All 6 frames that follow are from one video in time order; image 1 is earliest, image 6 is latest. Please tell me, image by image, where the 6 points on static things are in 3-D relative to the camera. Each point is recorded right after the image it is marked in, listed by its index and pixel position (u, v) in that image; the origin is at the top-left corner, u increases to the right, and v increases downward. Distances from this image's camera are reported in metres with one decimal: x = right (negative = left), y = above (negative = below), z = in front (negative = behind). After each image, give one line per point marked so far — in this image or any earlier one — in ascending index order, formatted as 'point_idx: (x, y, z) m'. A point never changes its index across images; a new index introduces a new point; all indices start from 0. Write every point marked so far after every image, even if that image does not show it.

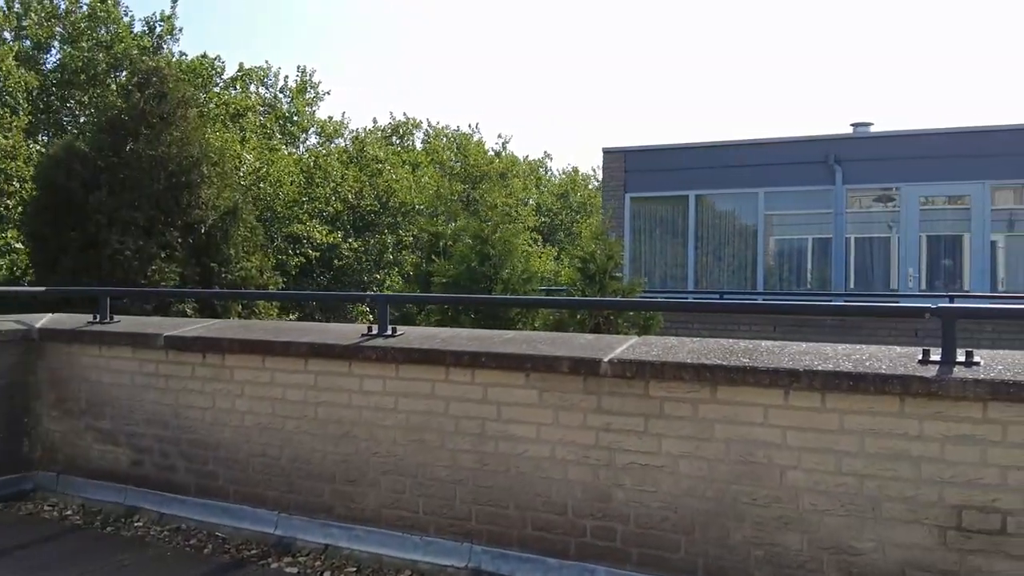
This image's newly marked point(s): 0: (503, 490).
0: (0.0, -0.5, +2.4) m
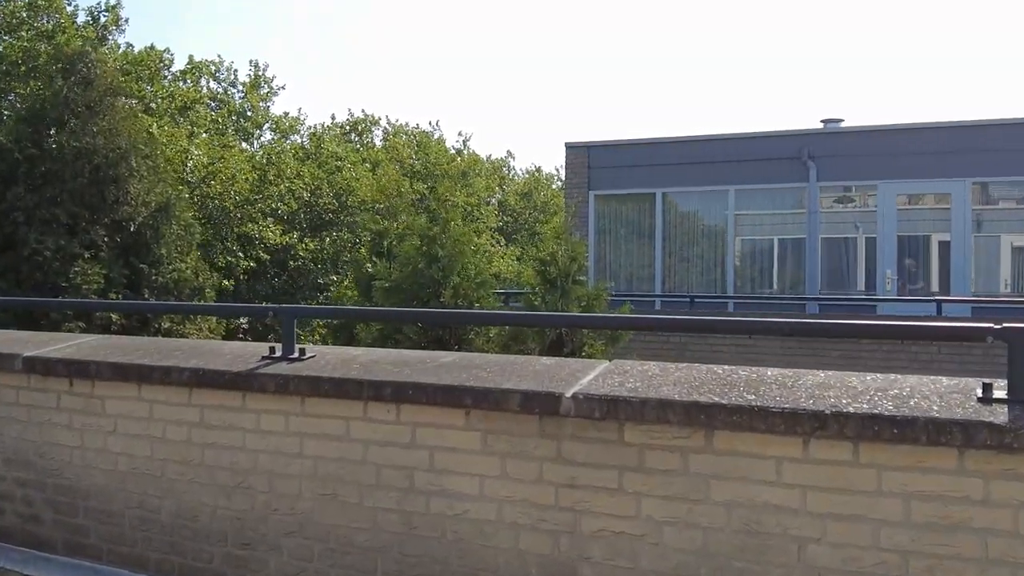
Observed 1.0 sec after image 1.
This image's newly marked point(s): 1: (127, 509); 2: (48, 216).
0: (-0.1, -0.5, +1.9) m
1: (-0.9, -0.5, +2.3) m
2: (-3.4, +0.5, +7.0) m
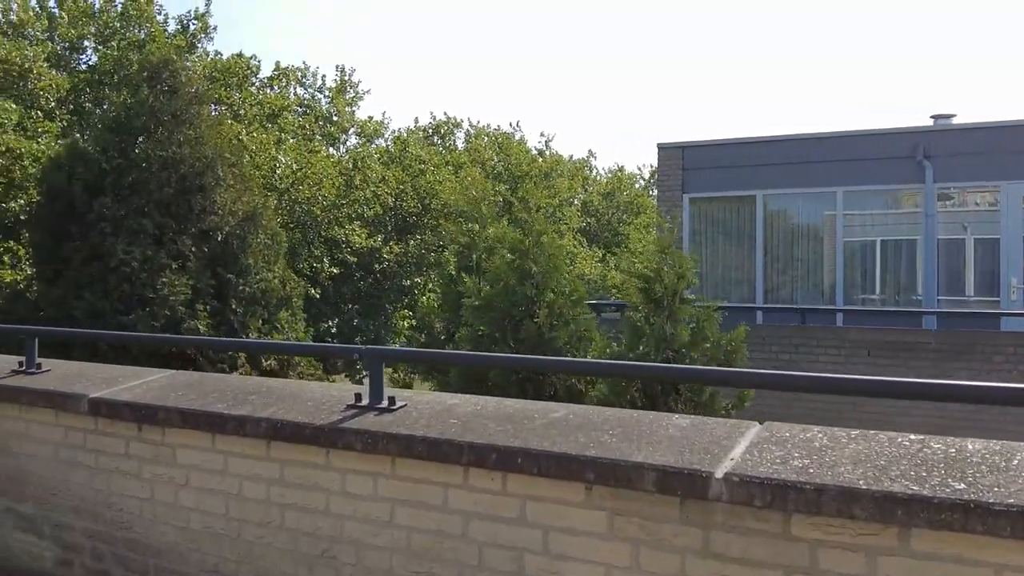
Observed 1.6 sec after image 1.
0: (+0.1, -0.6, +1.6) m
1: (-0.7, -0.6, +2.0) m
2: (-2.8, +0.5, +6.9) m
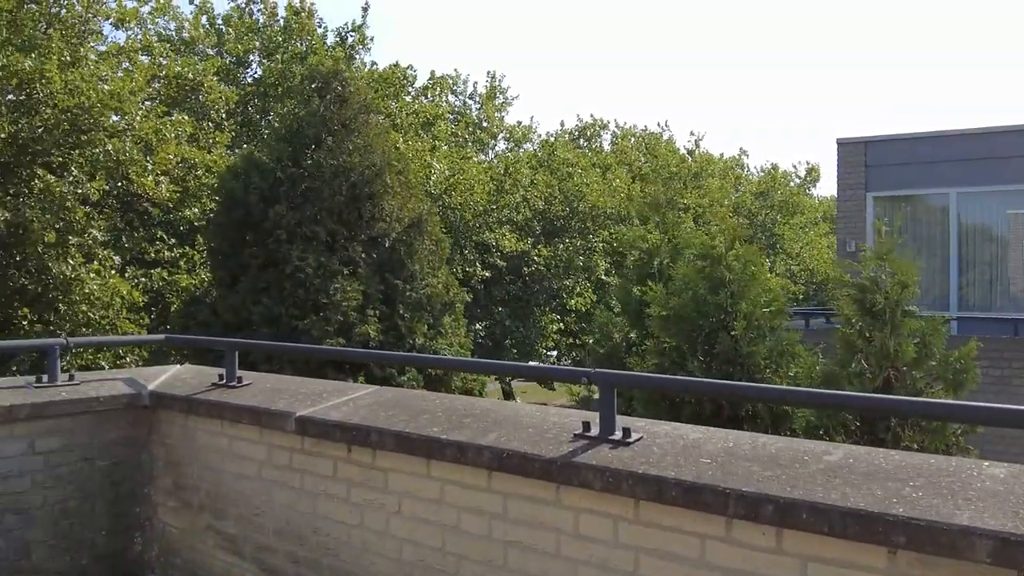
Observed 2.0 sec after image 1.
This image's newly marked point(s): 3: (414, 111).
0: (+0.5, -0.7, +1.3) m
1: (-0.2, -0.6, +1.9) m
2: (-1.5, +0.4, +7.1) m
3: (-1.6, +2.8, +14.9) m
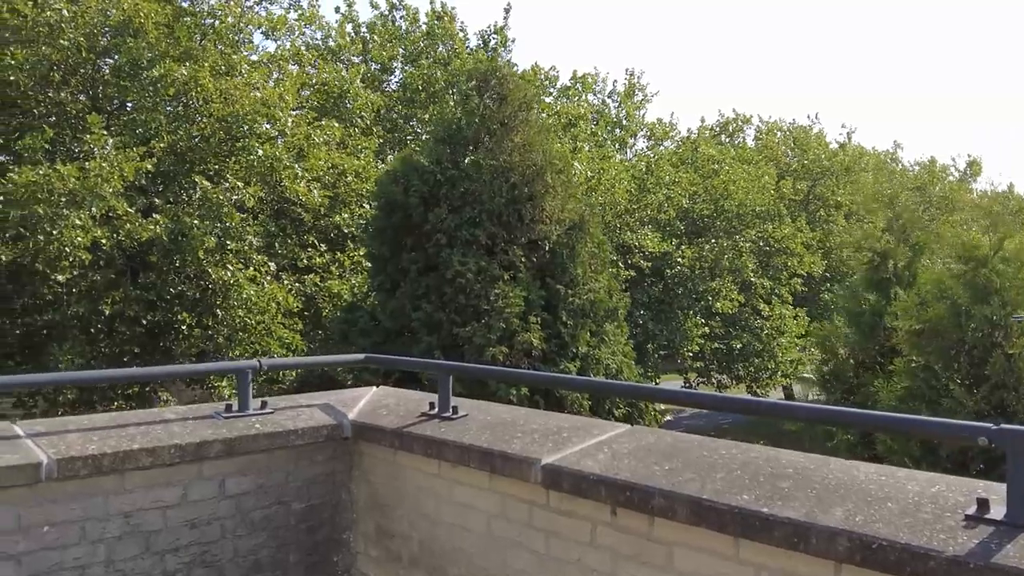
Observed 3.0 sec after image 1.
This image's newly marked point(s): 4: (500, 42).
0: (+0.9, -0.7, +0.8) m
1: (+0.3, -0.7, +1.4) m
2: (-0.3, +0.4, +6.7) m
3: (+0.7, +2.8, +14.5) m
4: (-0.2, +4.6, +17.4) m
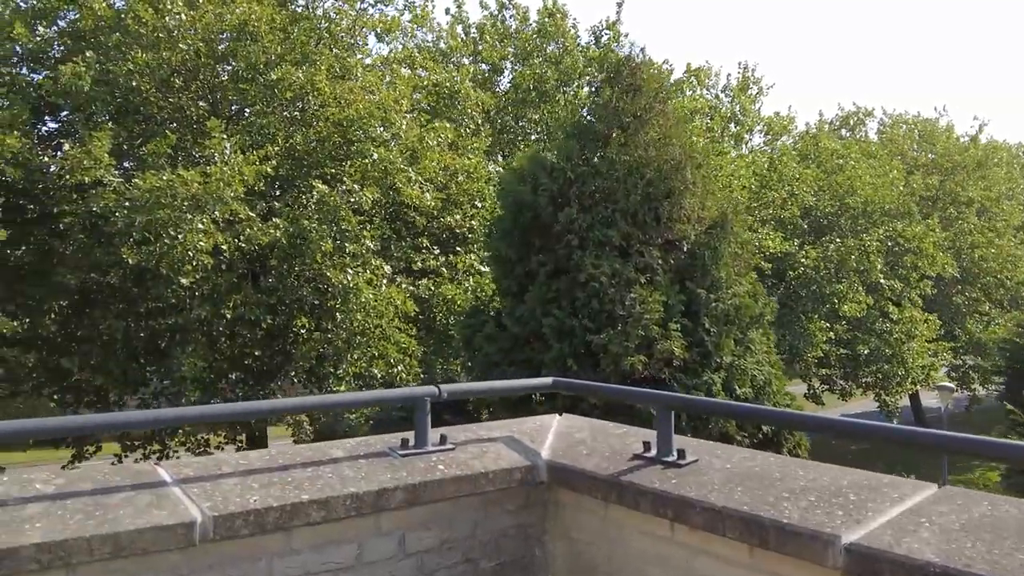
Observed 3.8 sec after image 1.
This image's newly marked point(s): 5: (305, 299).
0: (+1.2, -0.7, +0.3) m
1: (+0.7, -0.7, +1.0) m
2: (+0.6, +0.3, +6.3) m
3: (+2.4, +2.8, +13.9) m
4: (+1.8, +4.5, +16.9) m
5: (-2.2, -0.1, +9.8) m
